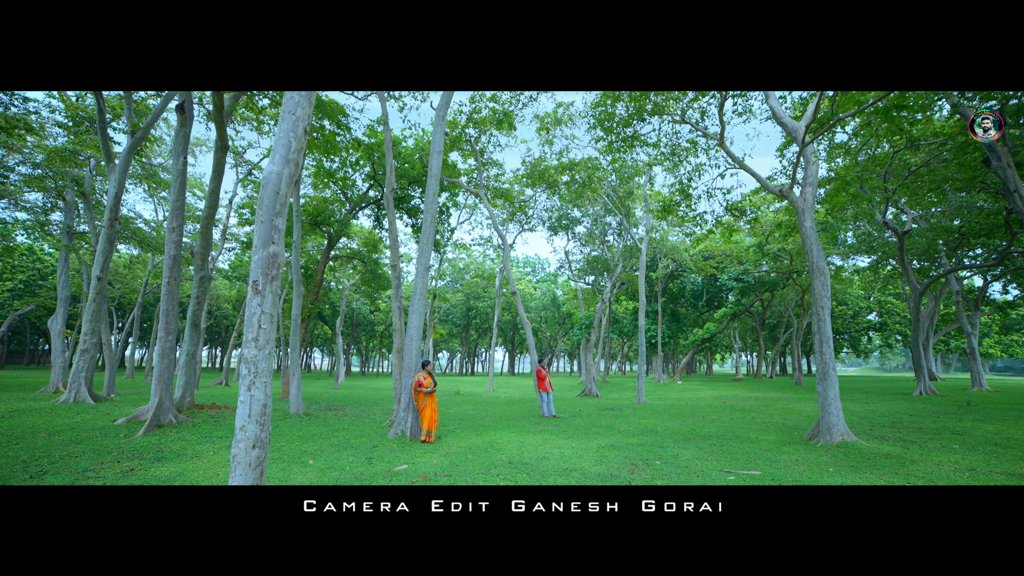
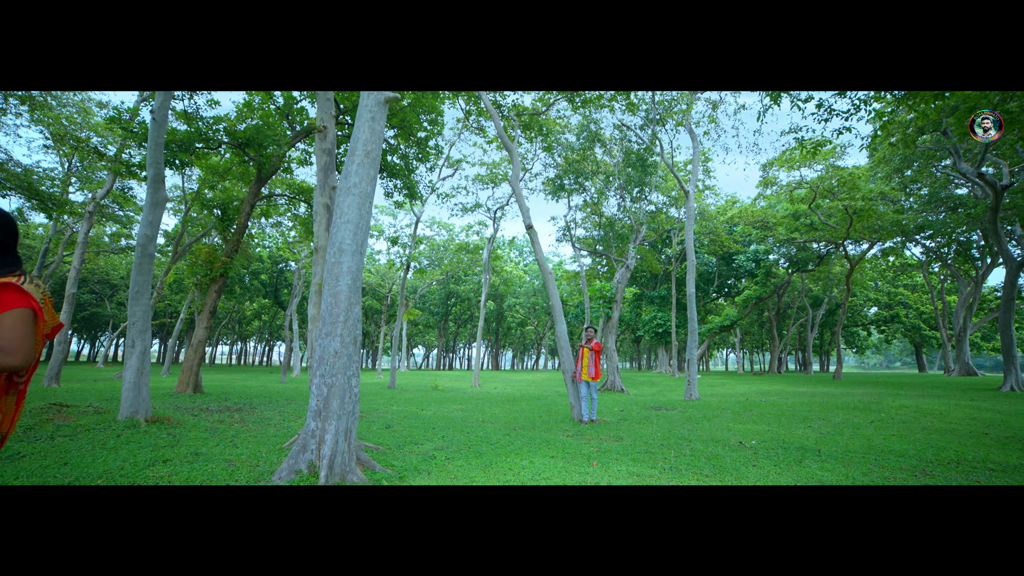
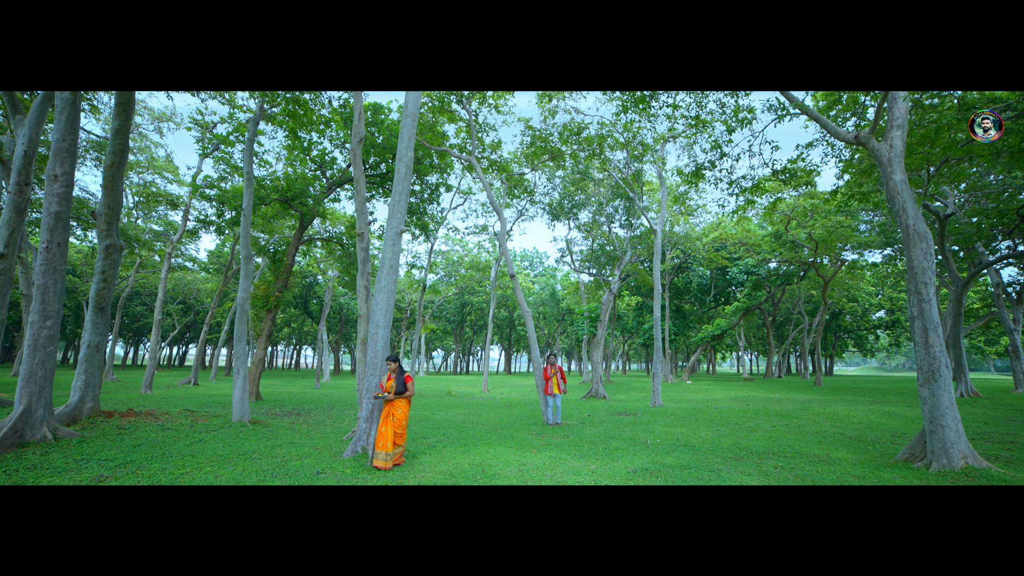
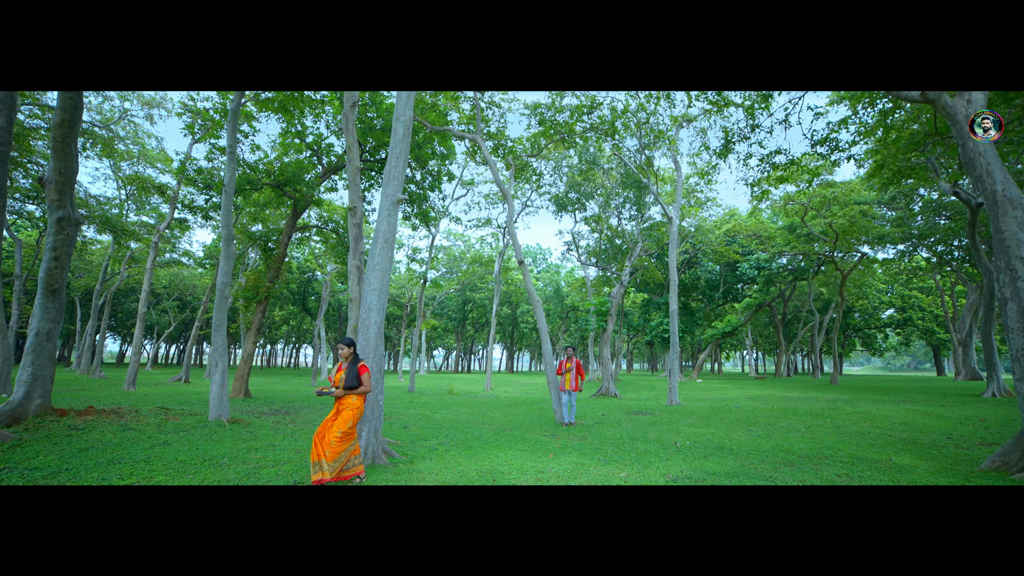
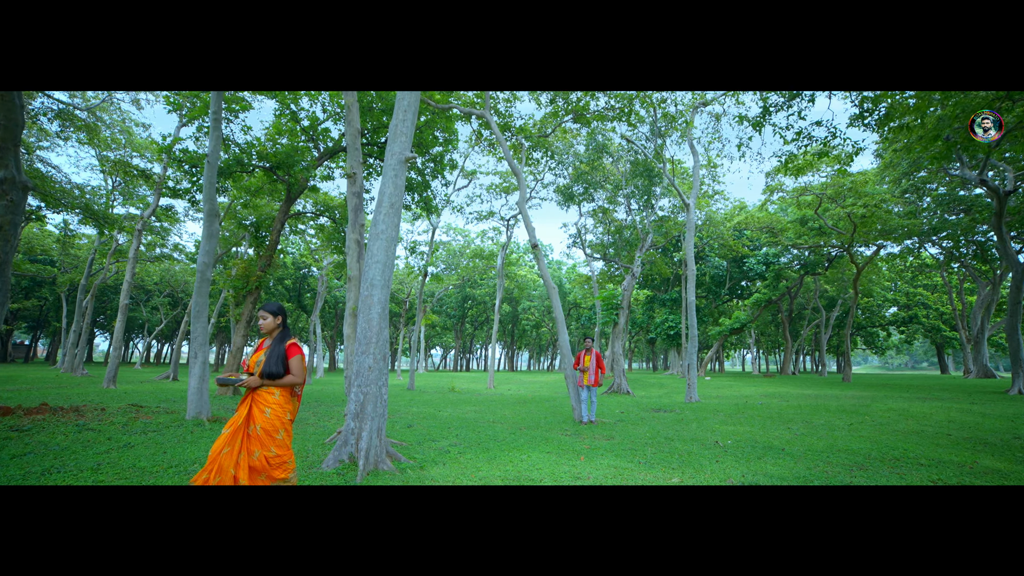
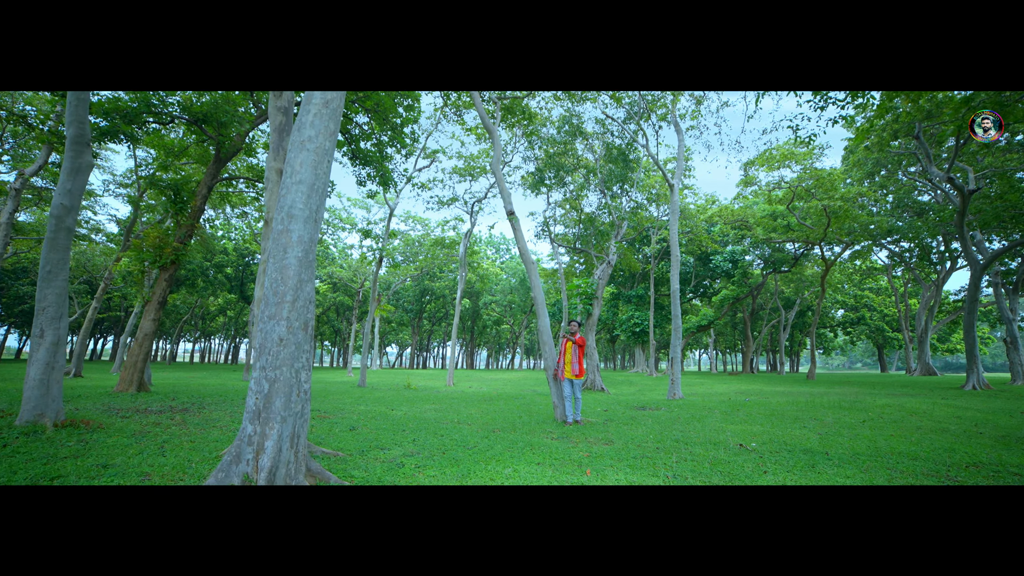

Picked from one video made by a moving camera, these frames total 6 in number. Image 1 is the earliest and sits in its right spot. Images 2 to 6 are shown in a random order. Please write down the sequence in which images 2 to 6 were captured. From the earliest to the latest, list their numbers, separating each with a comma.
3, 4, 5, 2, 6
